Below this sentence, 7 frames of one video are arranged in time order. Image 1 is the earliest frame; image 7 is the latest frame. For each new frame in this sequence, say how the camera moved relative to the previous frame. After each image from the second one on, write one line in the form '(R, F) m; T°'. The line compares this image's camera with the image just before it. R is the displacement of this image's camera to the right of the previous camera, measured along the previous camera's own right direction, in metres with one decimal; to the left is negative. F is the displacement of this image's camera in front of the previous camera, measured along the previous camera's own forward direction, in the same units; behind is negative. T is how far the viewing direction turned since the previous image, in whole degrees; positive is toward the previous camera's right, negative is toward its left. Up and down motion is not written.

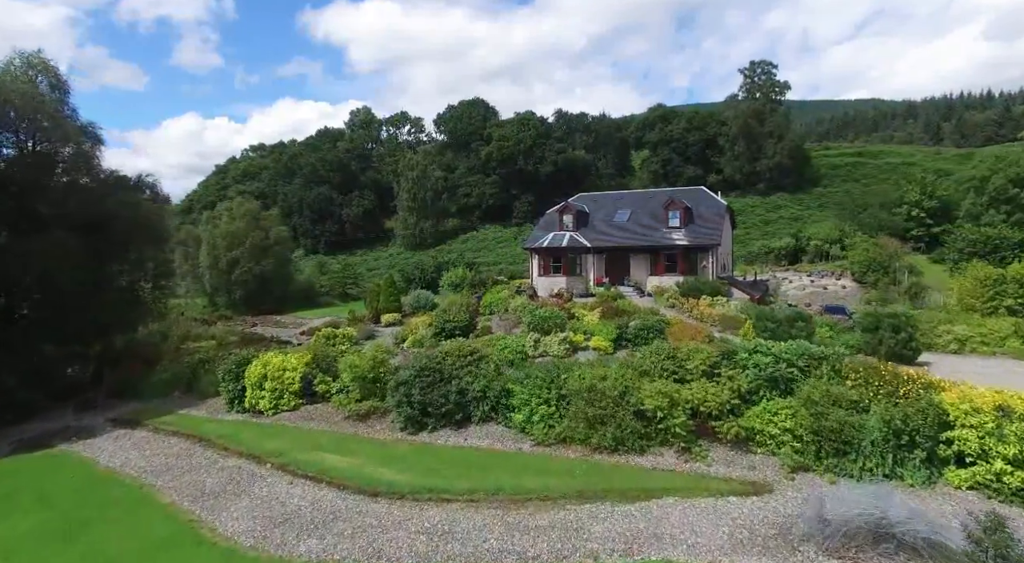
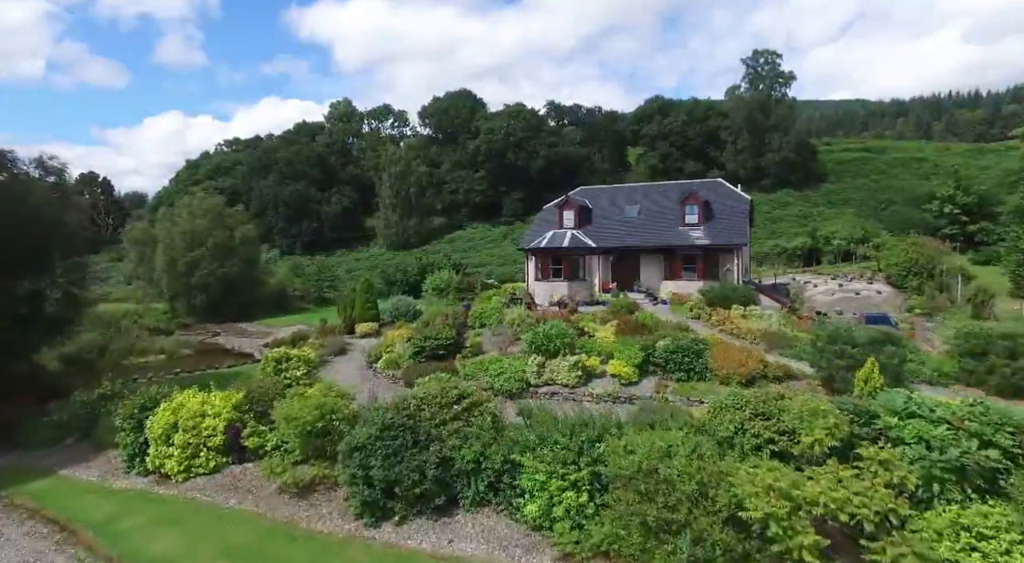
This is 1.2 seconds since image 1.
(-0.3, +4.7) m; +1°
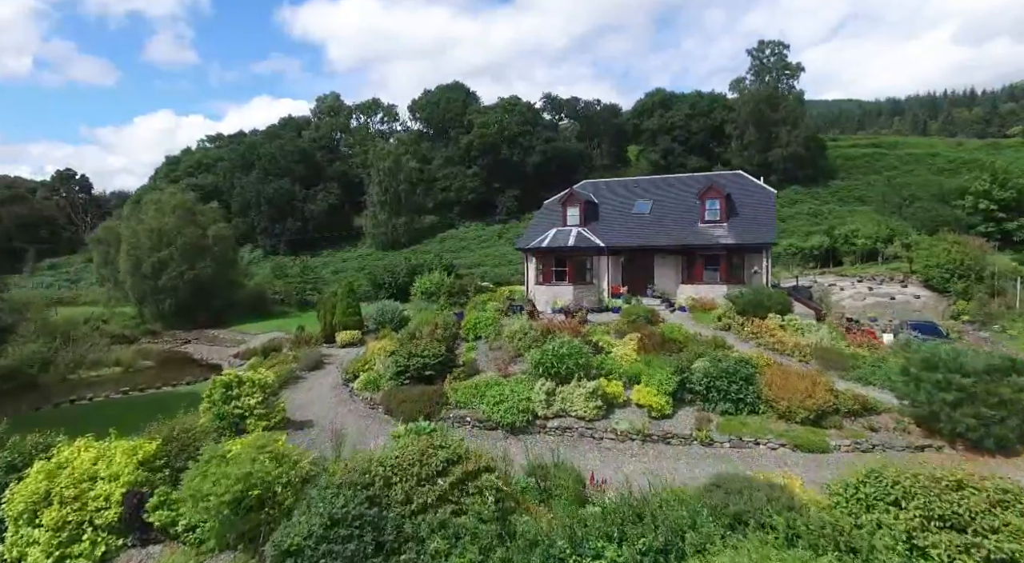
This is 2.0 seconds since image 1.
(-0.2, +3.5) m; +1°
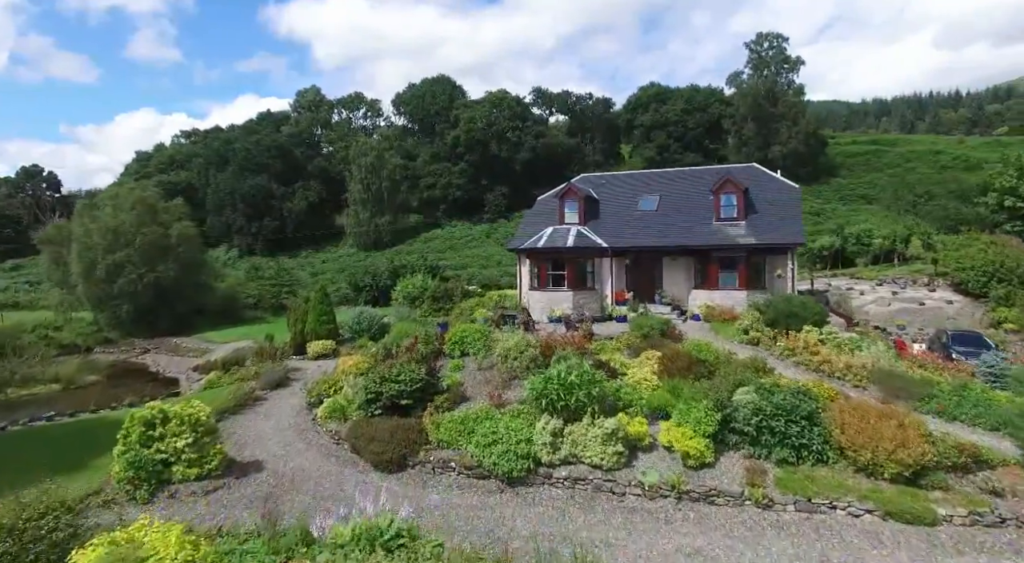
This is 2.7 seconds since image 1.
(-0.2, +3.2) m; +1°
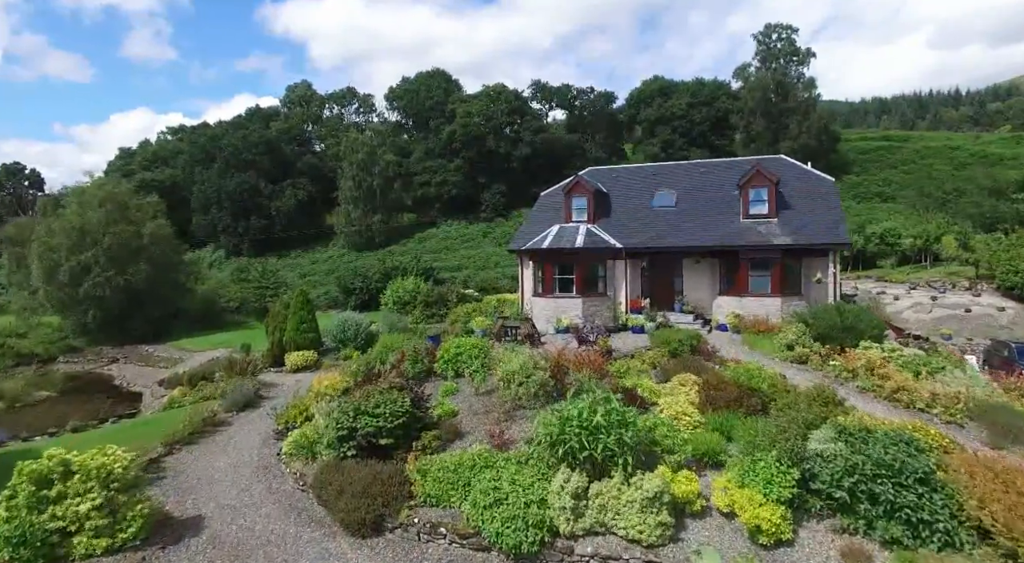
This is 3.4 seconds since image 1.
(-0.2, +2.9) m; 0°
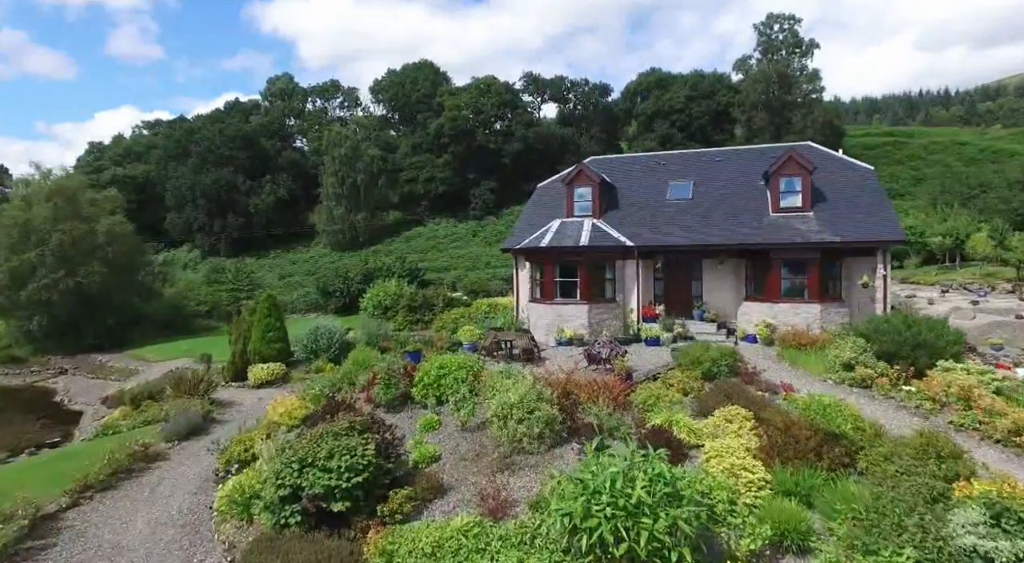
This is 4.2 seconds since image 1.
(-0.1, +3.1) m; +1°
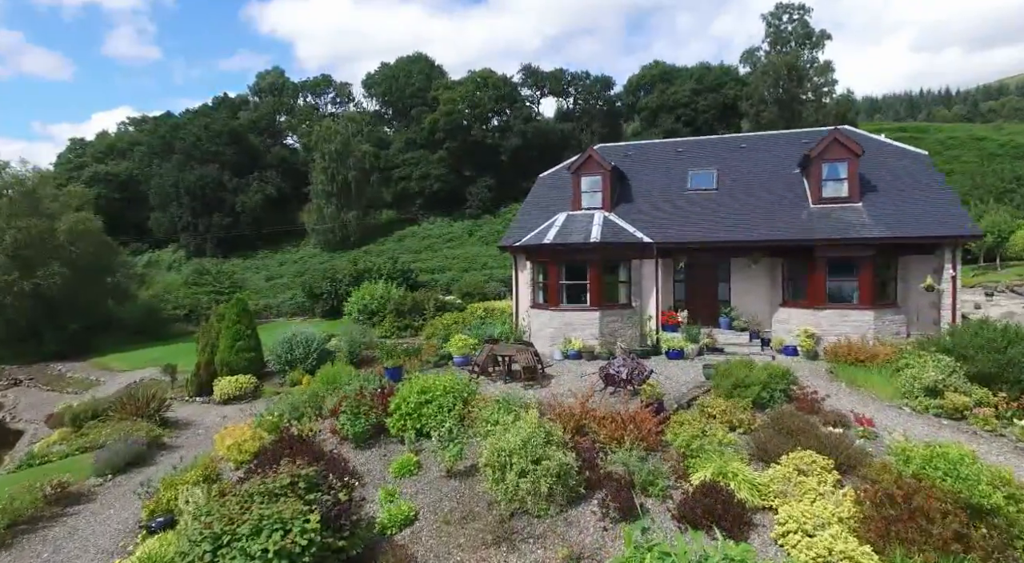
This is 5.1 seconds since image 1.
(0.0, +2.7) m; 0°
